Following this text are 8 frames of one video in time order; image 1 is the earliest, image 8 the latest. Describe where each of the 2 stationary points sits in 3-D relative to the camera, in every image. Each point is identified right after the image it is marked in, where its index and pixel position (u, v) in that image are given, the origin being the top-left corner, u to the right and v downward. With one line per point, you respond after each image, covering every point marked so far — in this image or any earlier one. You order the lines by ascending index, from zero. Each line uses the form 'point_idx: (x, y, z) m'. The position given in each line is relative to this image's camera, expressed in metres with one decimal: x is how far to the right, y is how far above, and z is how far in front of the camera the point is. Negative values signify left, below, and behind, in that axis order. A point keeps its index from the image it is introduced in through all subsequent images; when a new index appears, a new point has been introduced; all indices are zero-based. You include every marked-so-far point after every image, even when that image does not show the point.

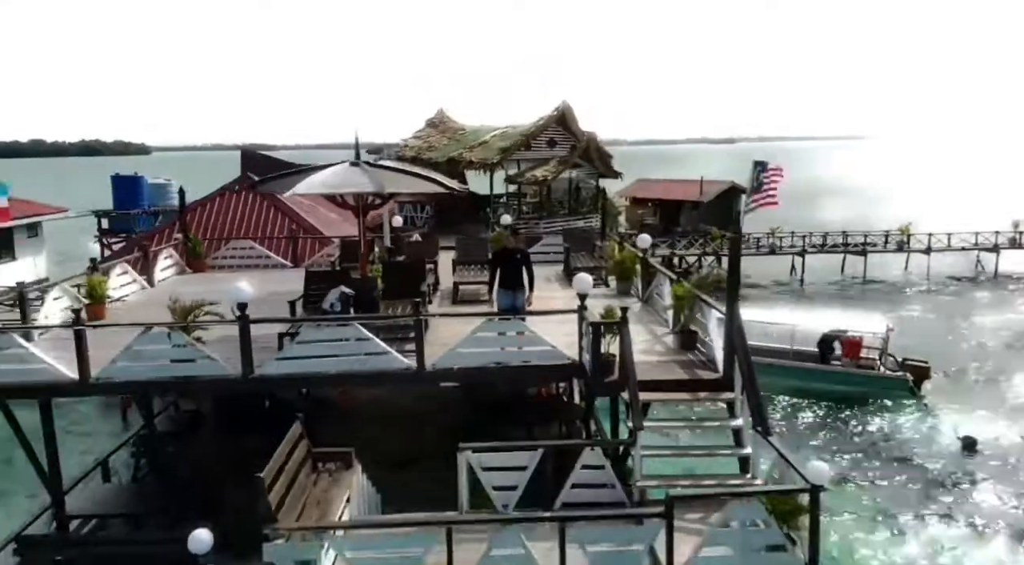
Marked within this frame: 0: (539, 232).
0: (+0.4, +0.7, +11.3) m
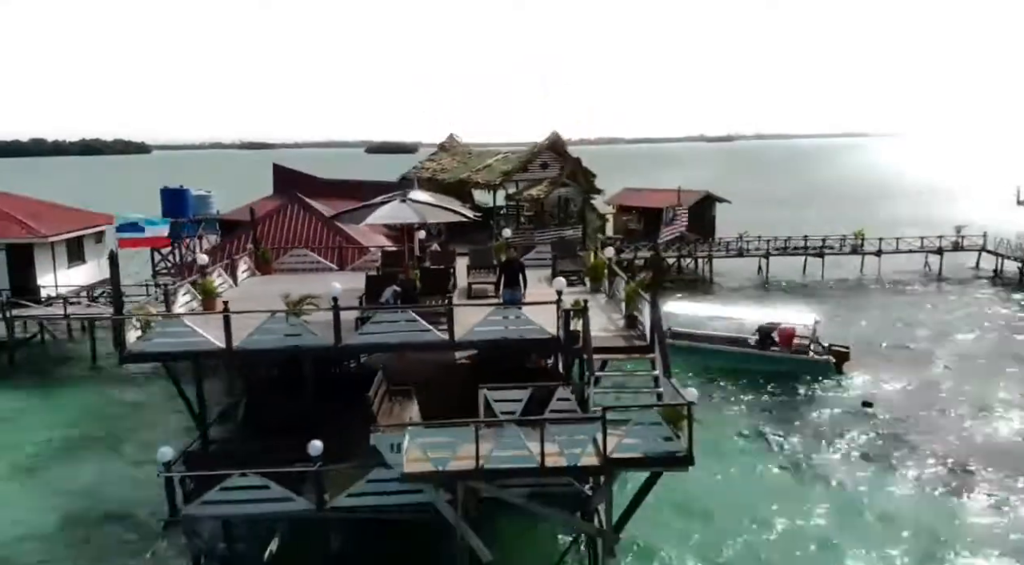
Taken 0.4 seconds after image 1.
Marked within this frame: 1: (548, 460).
0: (+0.3, +0.7, +13.5) m
1: (+0.1, -1.5, +5.9) m
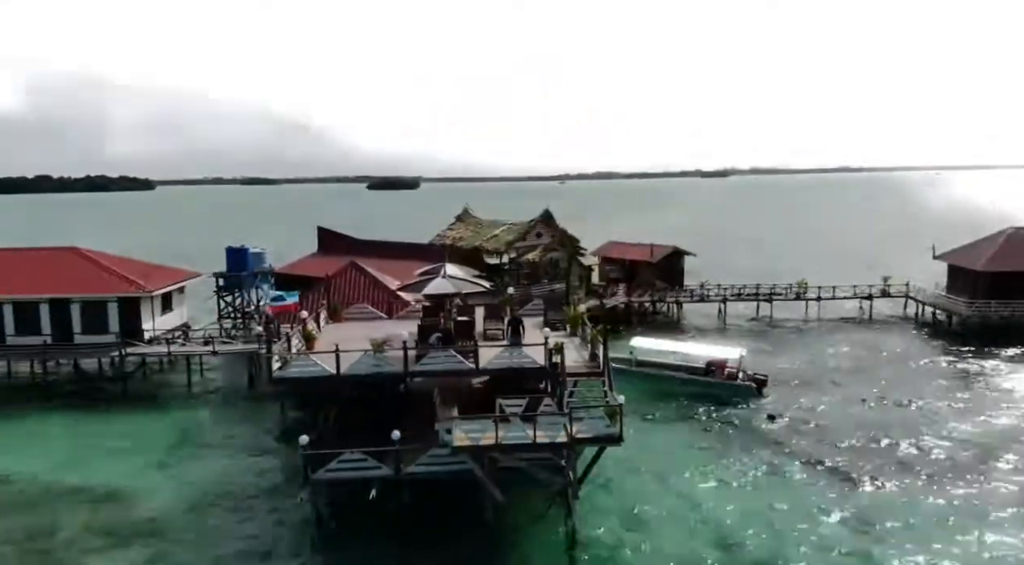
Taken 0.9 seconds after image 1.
0: (+0.4, -0.3, +17.5) m
1: (+0.1, -2.1, +9.7) m
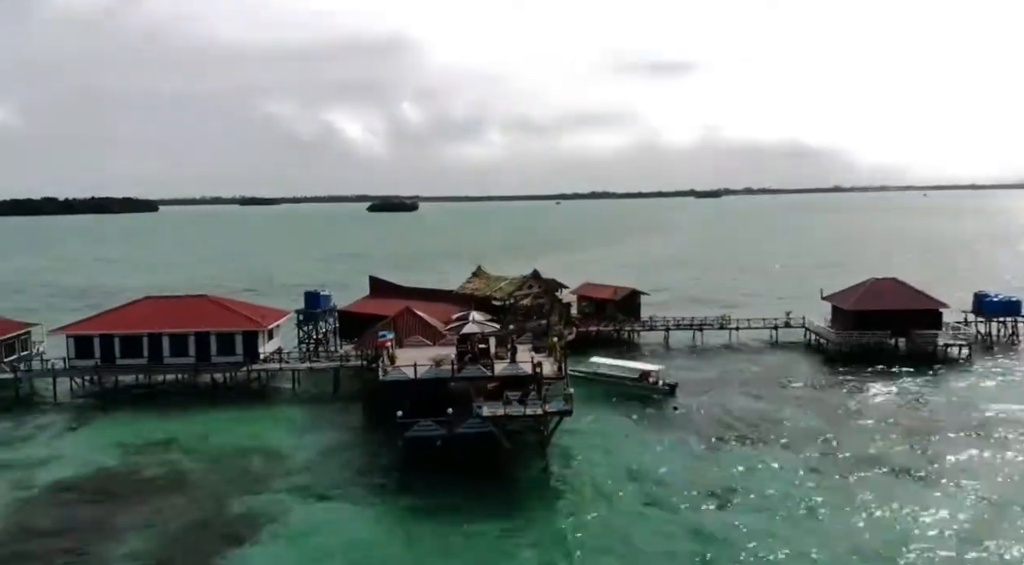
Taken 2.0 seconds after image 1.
0: (+0.4, -1.5, +25.7) m
1: (+0.2, -3.1, +18.0) m
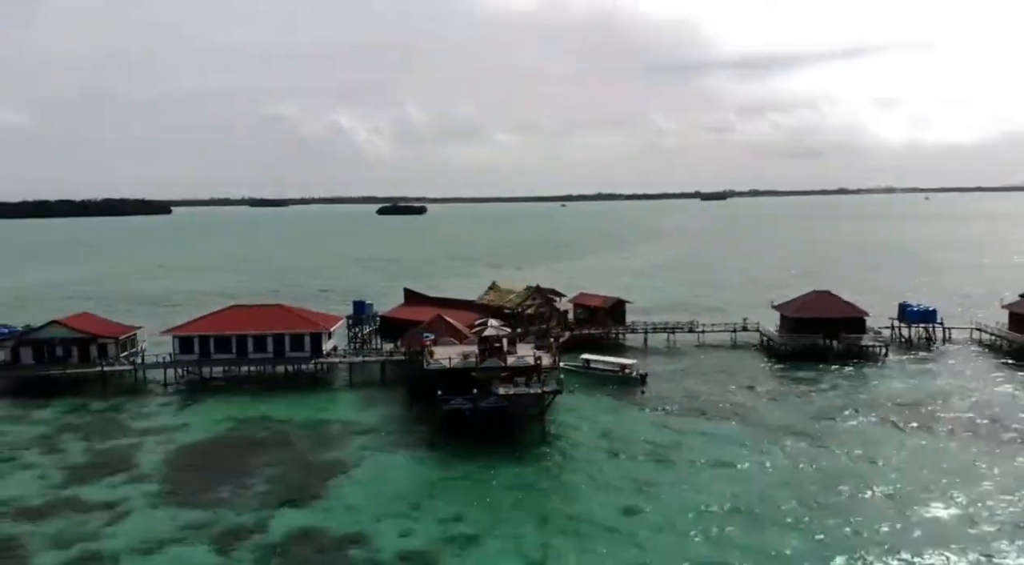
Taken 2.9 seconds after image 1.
0: (+0.7, -2.0, +33.0) m
1: (+0.4, -3.7, +25.3) m
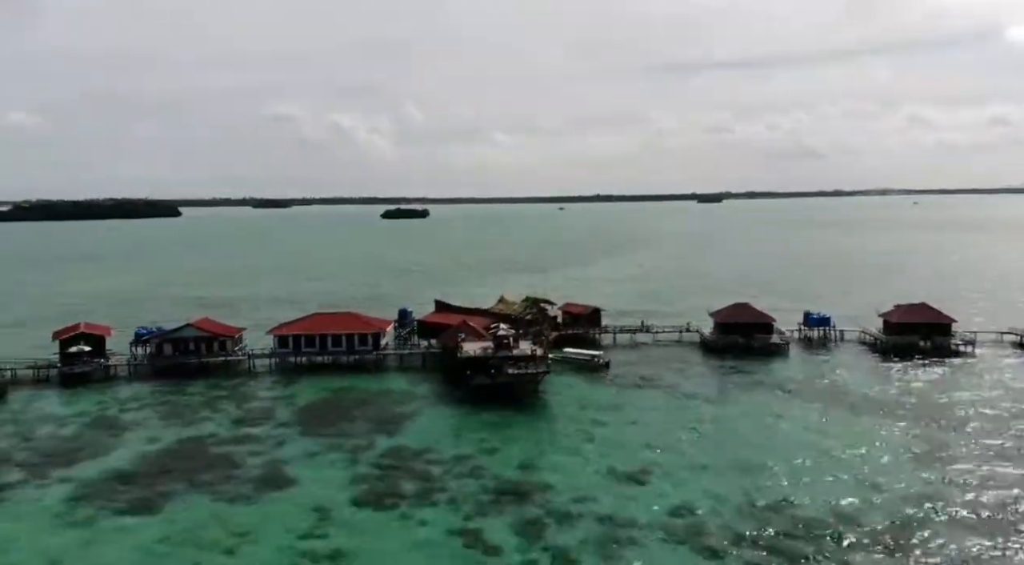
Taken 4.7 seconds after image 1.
0: (+0.9, -2.9, +46.5) m
1: (+0.6, -4.5, +38.7) m
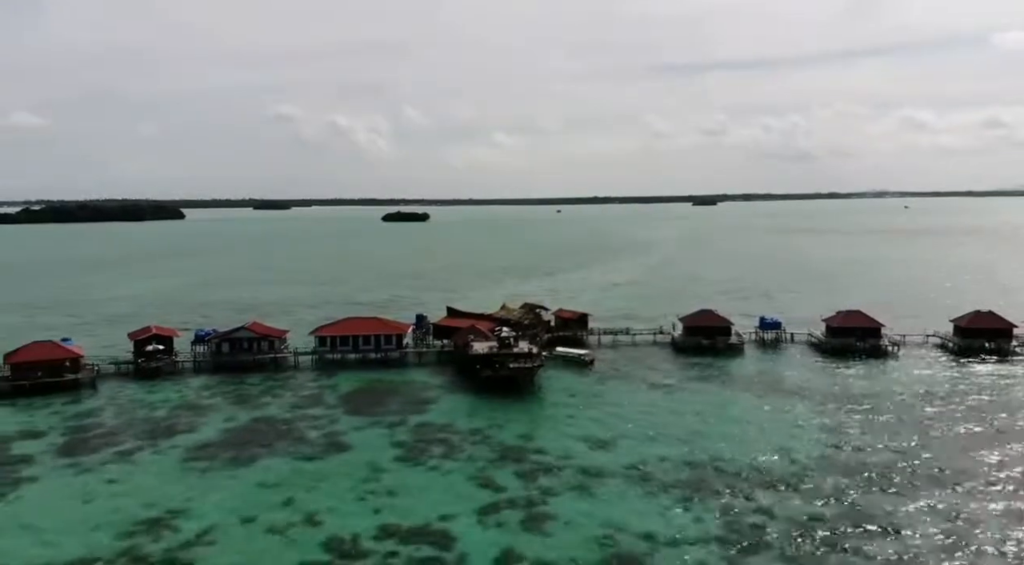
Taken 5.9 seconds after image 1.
0: (+0.9, -3.6, +56.0) m
1: (+0.7, -5.2, +48.2) m
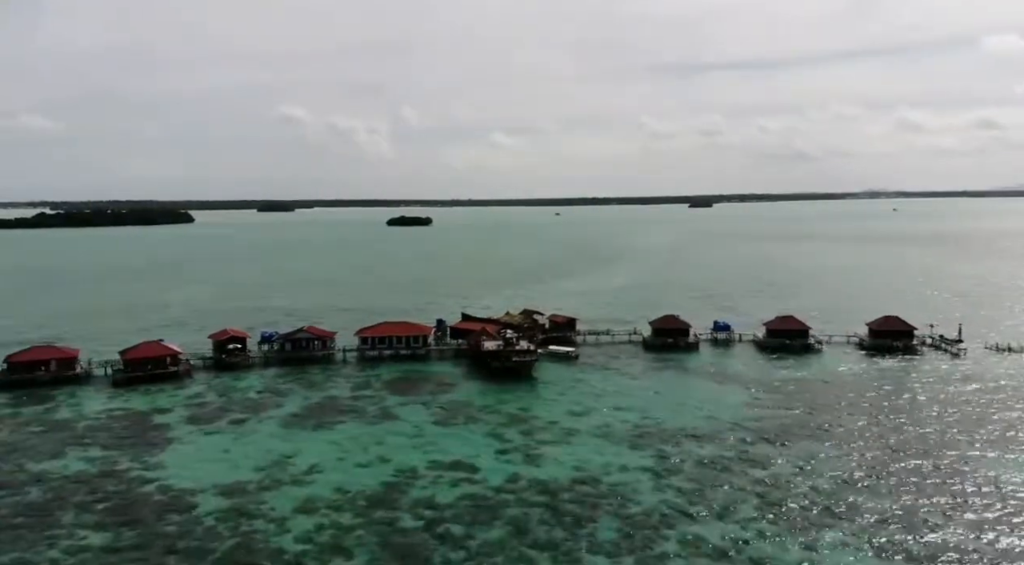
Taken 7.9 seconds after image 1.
0: (+1.2, -4.7, +71.0) m
1: (+0.9, -6.3, +63.2) m
